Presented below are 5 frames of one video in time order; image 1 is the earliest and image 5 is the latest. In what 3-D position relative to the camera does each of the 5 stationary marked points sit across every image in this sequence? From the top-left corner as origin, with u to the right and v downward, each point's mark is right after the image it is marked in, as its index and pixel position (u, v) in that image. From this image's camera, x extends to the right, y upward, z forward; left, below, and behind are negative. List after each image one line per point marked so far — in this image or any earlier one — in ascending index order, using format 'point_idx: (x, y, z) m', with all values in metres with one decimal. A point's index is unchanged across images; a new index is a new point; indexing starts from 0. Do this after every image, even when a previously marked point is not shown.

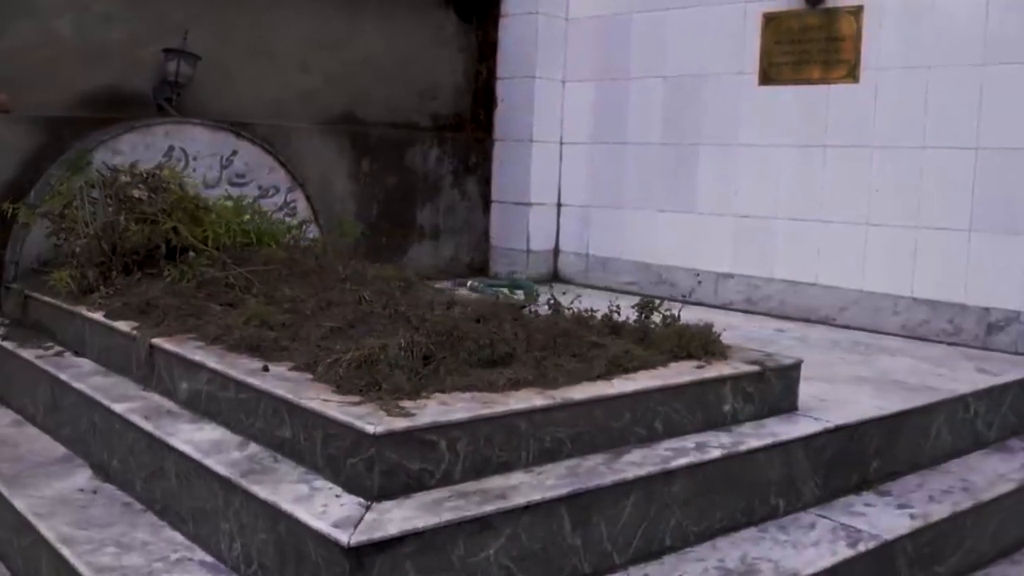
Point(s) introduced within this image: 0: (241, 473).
0: (-0.7, -0.5, +2.9) m
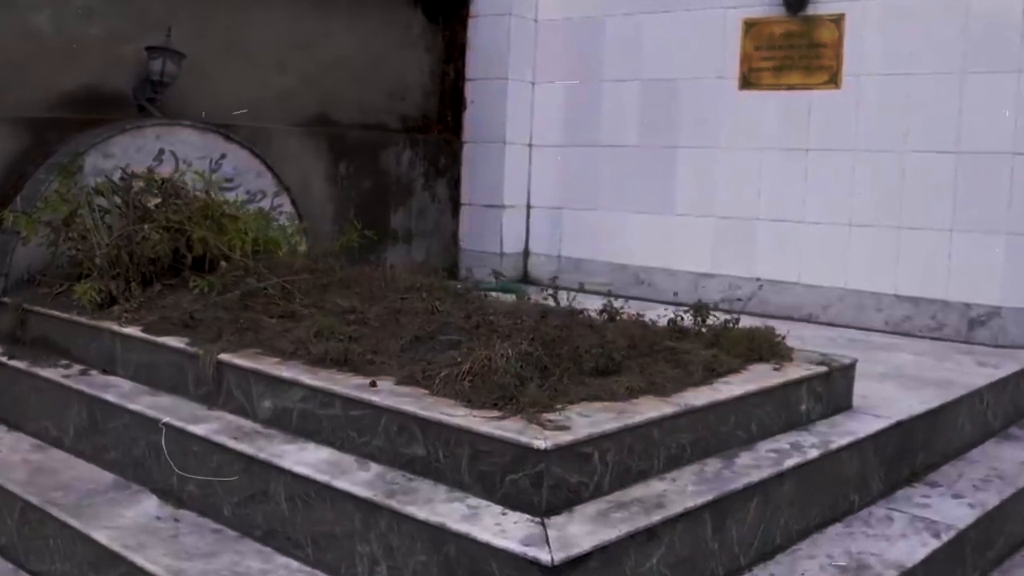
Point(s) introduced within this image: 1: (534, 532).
0: (-0.3, -0.5, +2.8) m
1: (+0.1, -0.6, +2.5) m
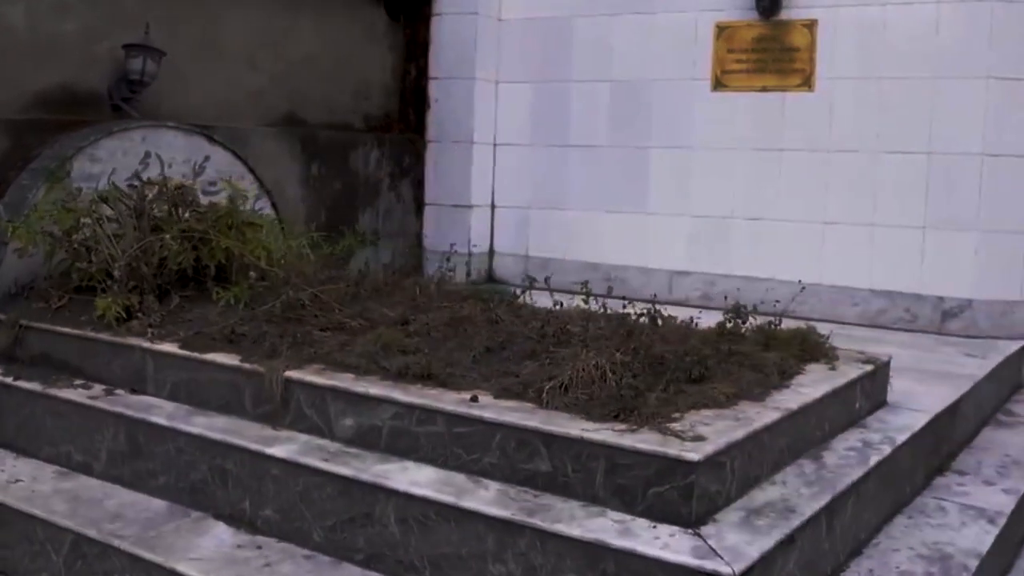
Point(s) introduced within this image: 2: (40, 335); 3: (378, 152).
0: (0.0, -0.6, +2.7) m
1: (+0.4, -0.6, +2.5) m
2: (-1.8, -0.2, +4.1) m
3: (-0.8, +0.8, +6.4) m
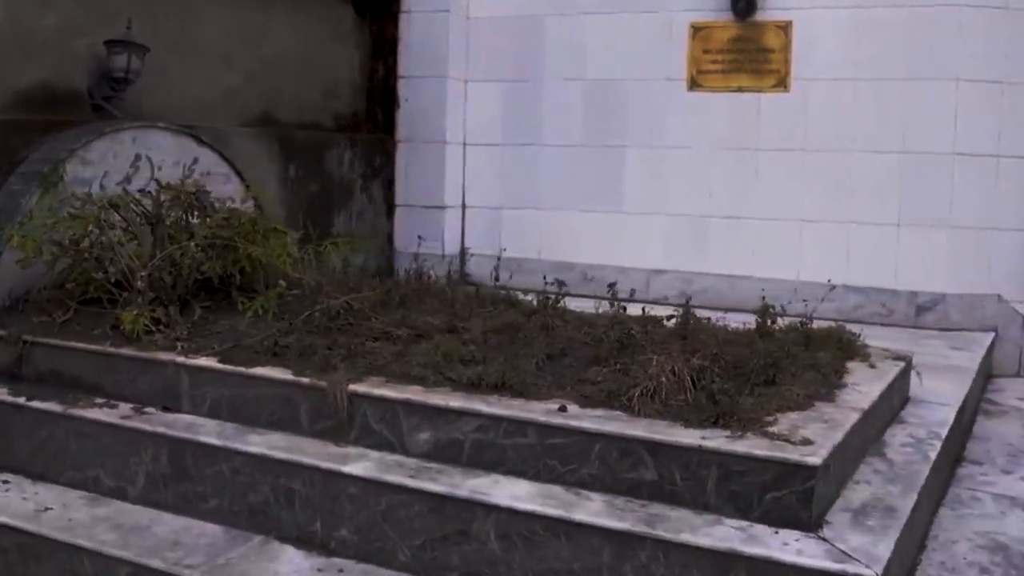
0: (+0.3, -0.6, +2.7) m
1: (+0.8, -0.6, +2.5) m
2: (-1.7, -0.2, +3.8) m
3: (-1.0, +0.8, +6.3) m
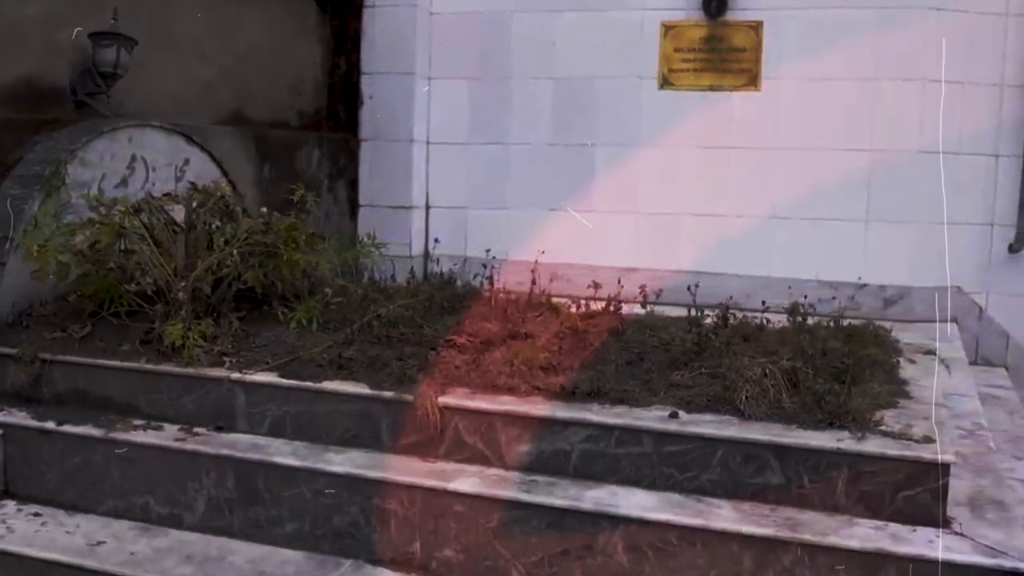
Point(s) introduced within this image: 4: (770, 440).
0: (+0.7, -0.6, +2.7) m
1: (+1.1, -0.6, +2.6) m
2: (-1.5, -0.3, +3.5) m
3: (-1.1, +0.8, +6.0) m
4: (+0.7, -0.4, +2.8) m
